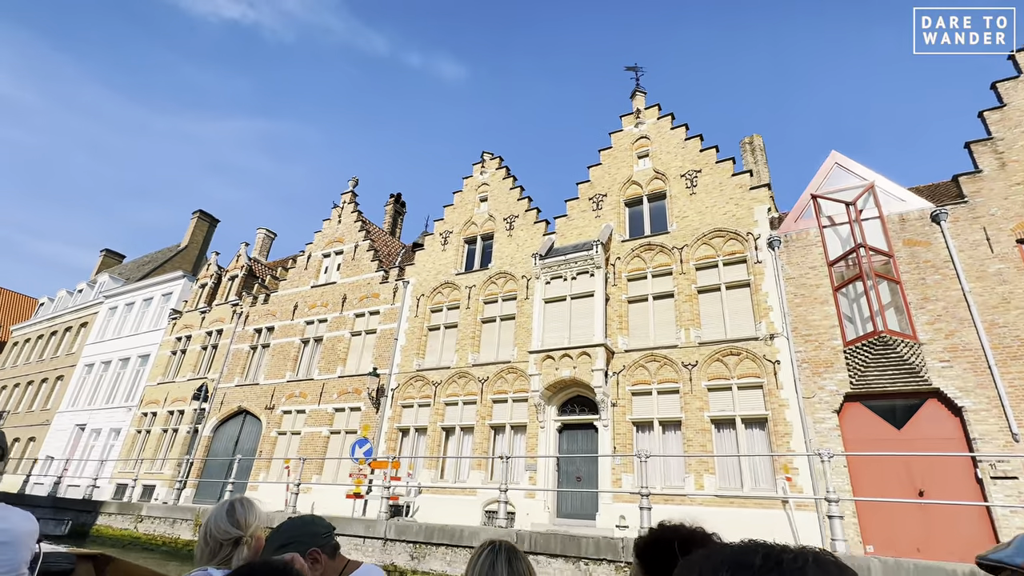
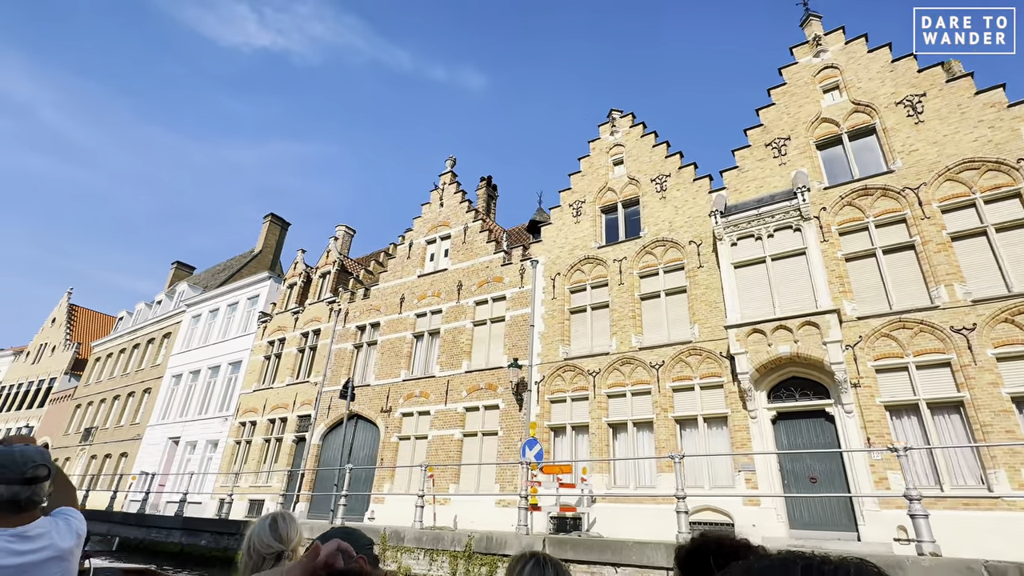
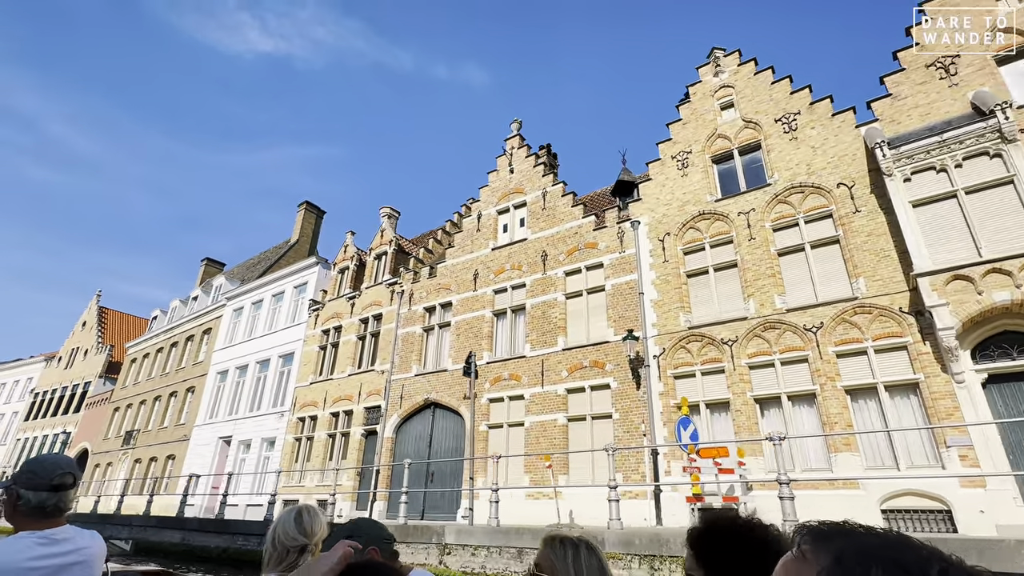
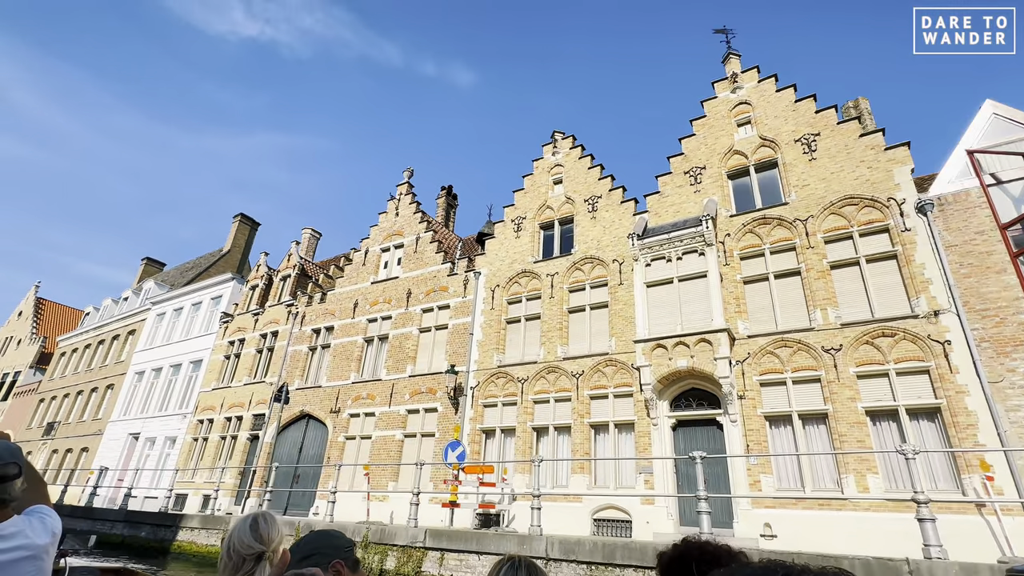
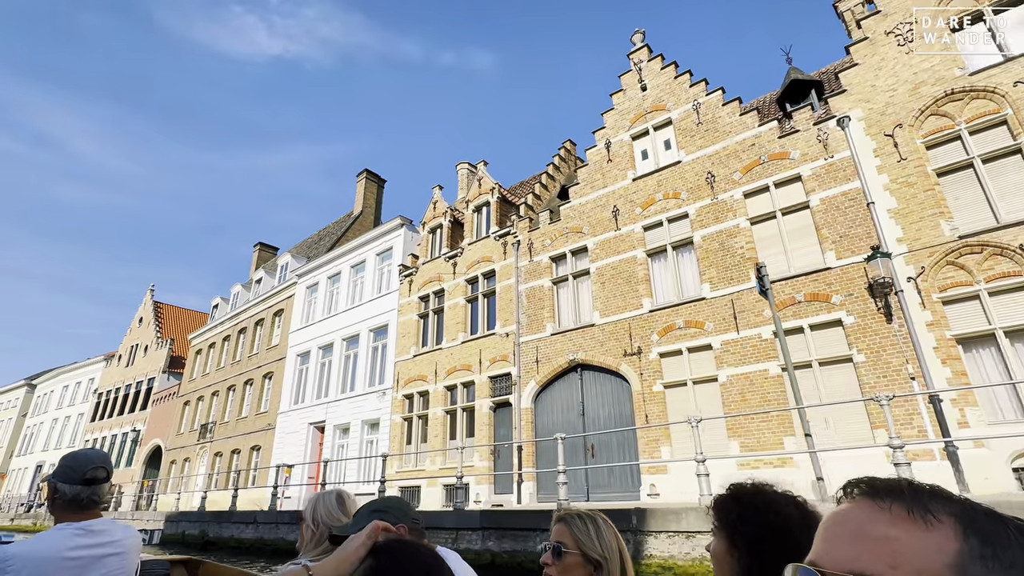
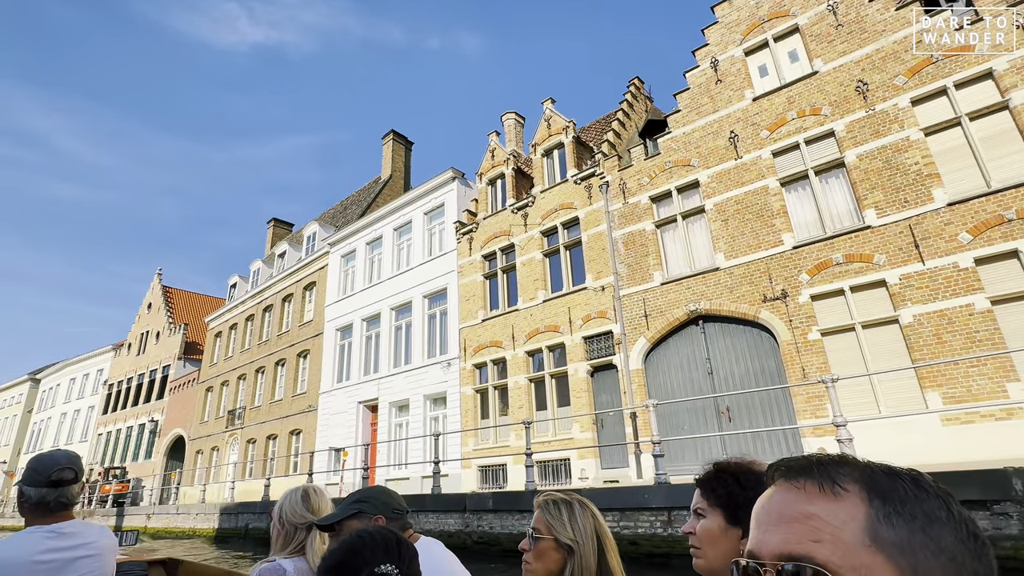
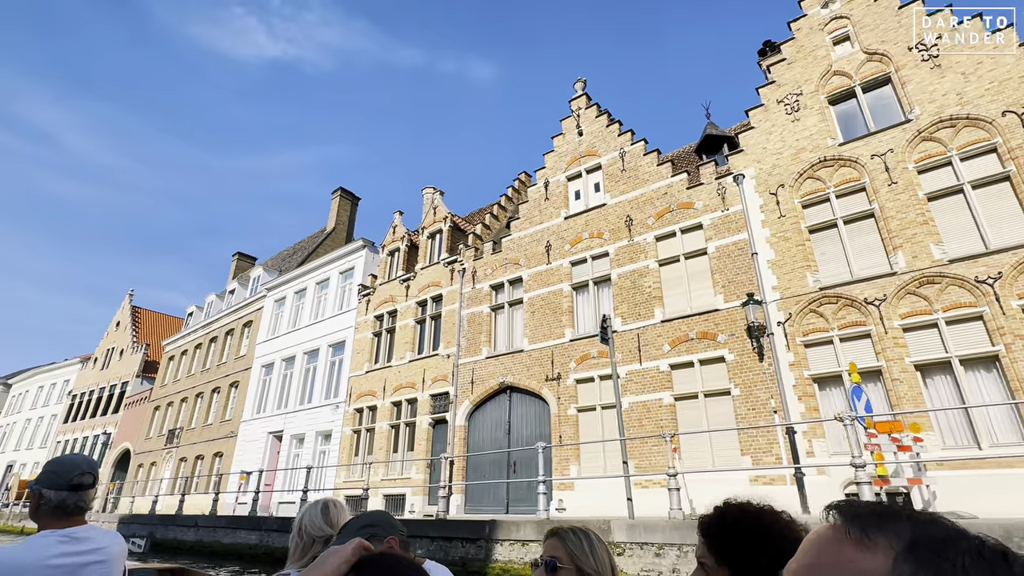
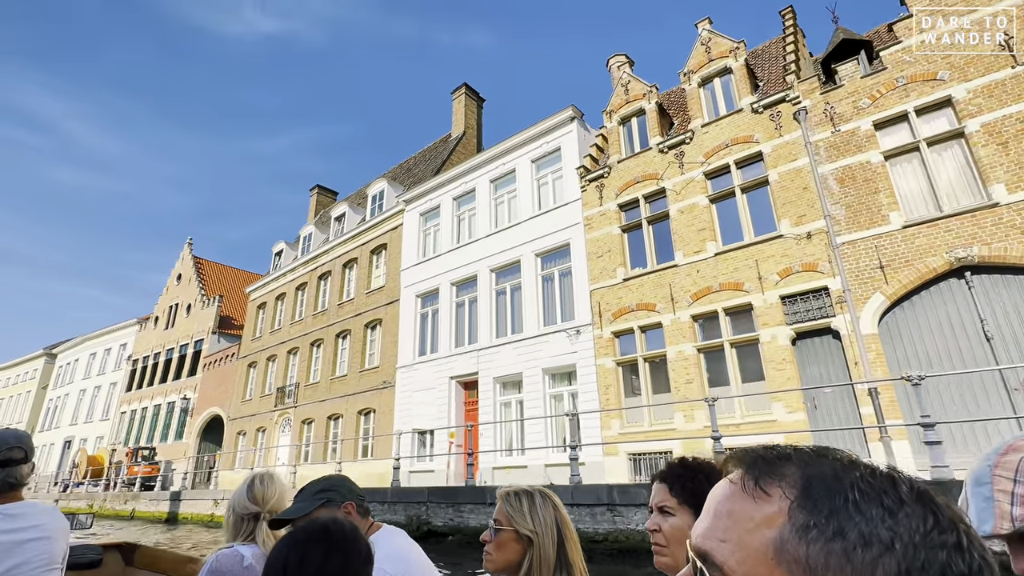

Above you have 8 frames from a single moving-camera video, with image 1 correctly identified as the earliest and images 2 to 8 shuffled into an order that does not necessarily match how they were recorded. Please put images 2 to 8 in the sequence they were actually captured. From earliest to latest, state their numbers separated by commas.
4, 2, 3, 7, 5, 6, 8
